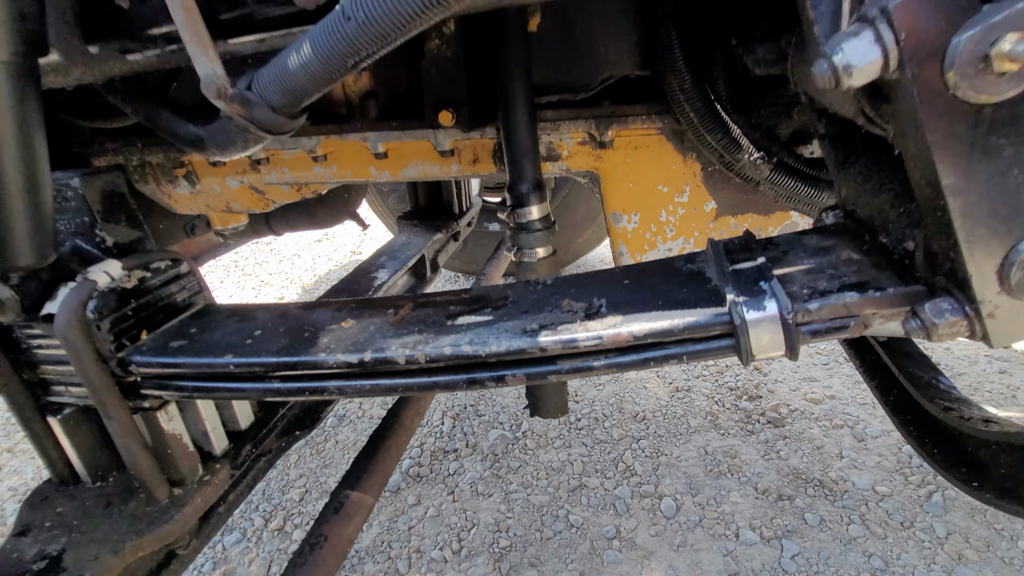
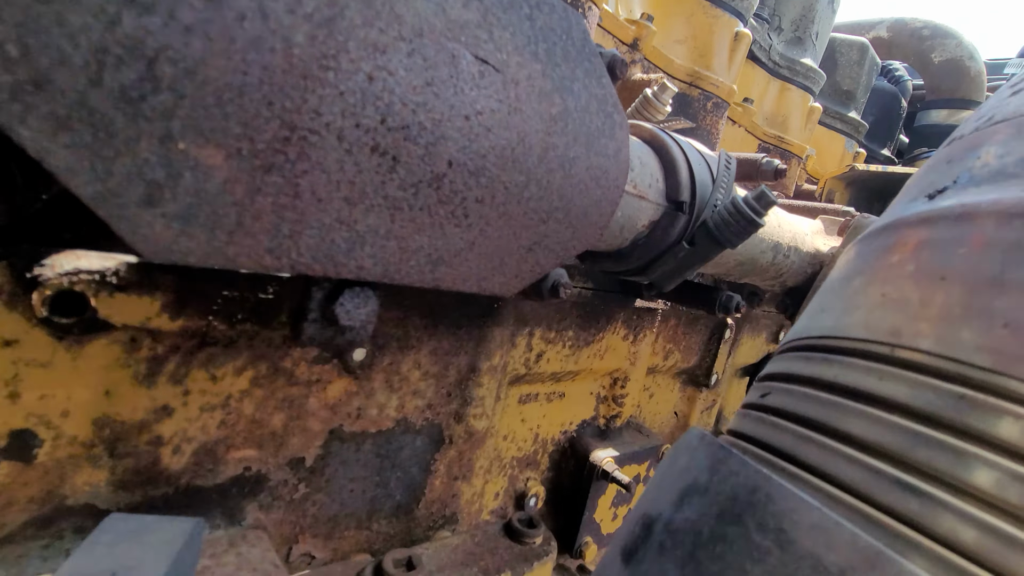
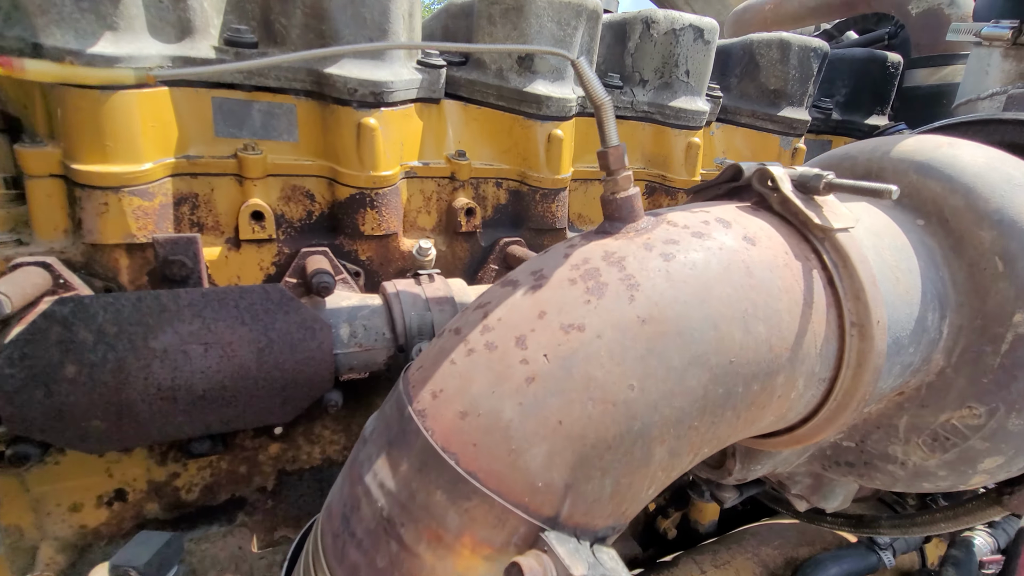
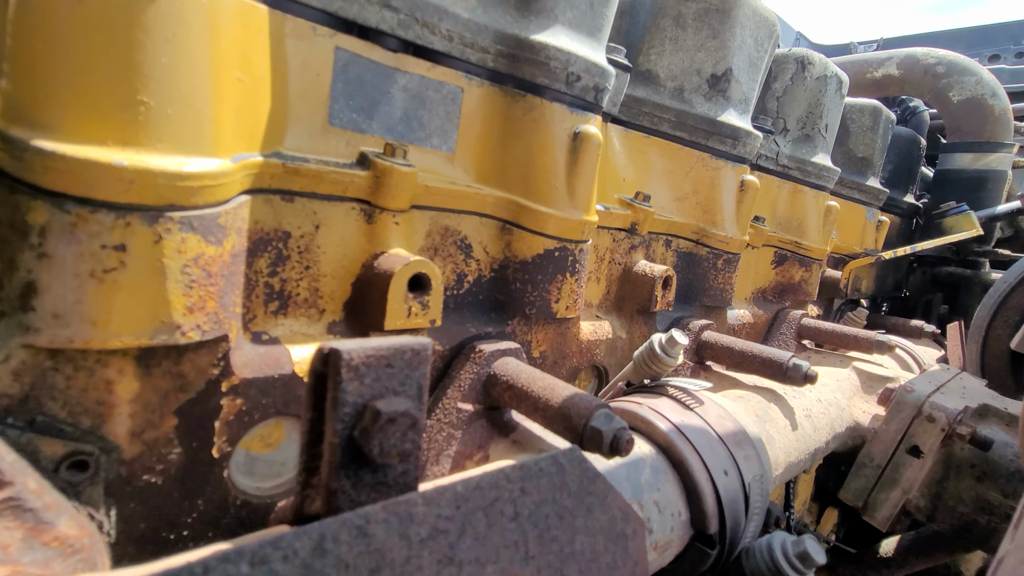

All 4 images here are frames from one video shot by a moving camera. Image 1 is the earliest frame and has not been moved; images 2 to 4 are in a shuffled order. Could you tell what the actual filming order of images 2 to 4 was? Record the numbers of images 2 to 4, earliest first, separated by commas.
3, 4, 2
